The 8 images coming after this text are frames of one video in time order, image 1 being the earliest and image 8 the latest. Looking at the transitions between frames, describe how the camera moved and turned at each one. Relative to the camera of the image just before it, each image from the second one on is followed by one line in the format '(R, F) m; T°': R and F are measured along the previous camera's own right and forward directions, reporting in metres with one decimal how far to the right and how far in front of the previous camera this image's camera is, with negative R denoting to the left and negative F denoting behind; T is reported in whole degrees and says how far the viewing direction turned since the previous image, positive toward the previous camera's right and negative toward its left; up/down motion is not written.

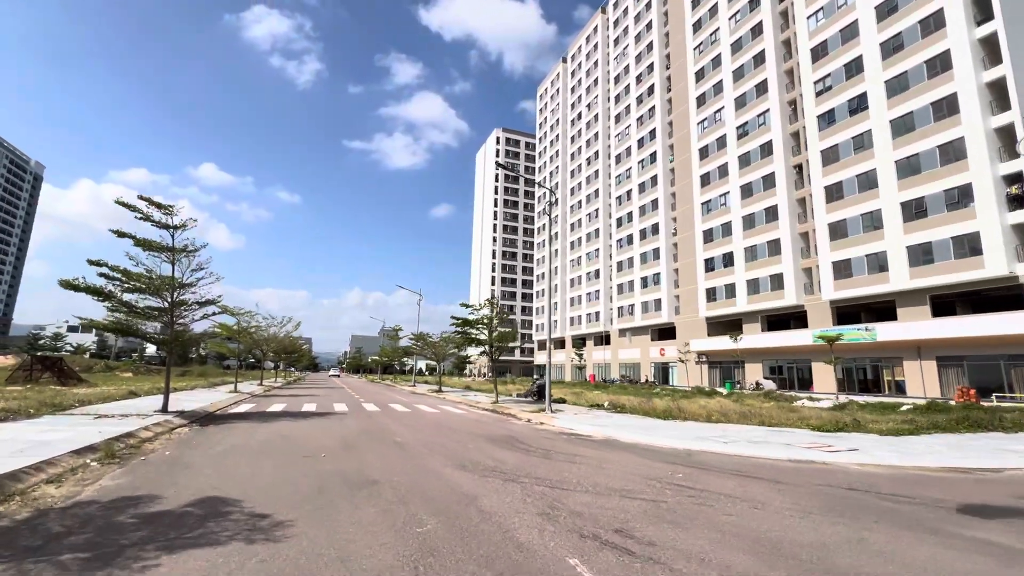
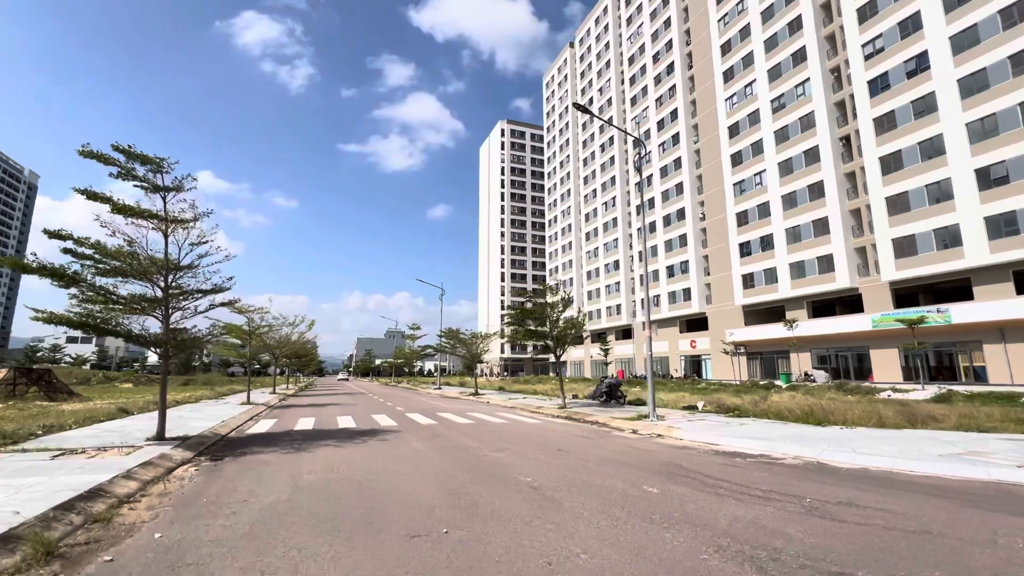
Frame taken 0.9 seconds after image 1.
(-2.1, +3.1) m; 0°
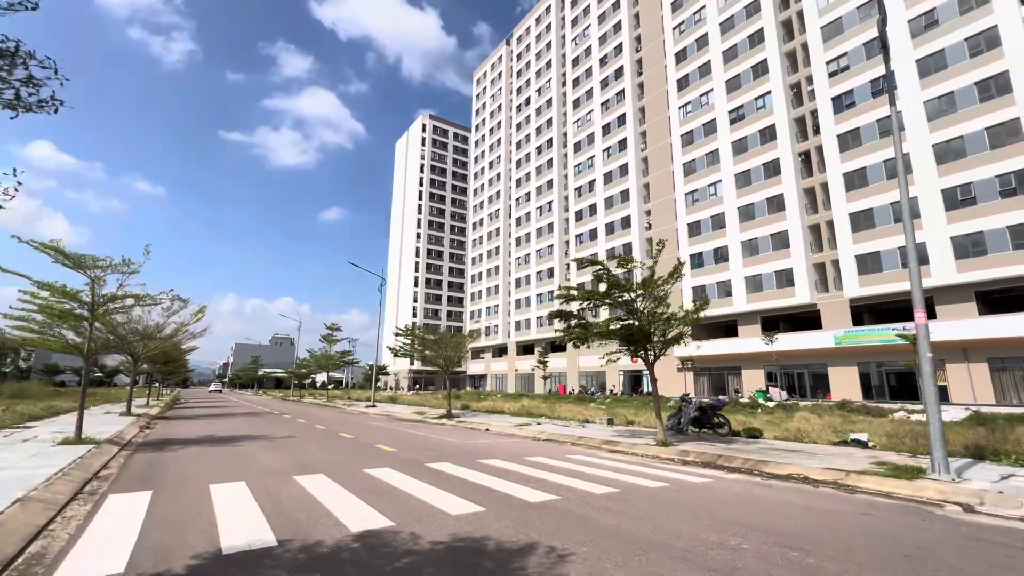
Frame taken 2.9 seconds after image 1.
(-3.5, +6.4) m; +12°
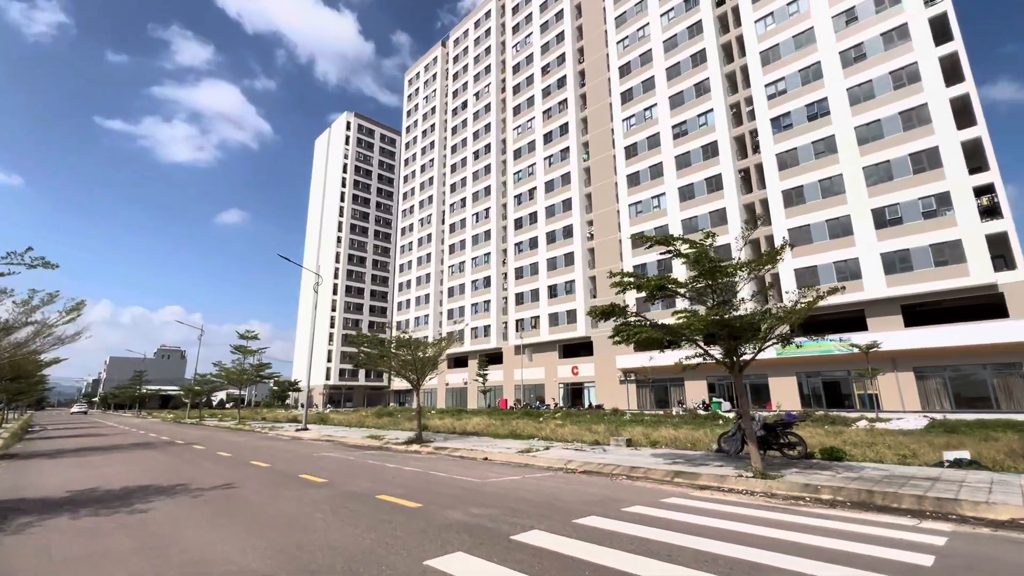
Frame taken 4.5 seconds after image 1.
(-2.1, +2.8) m; +10°
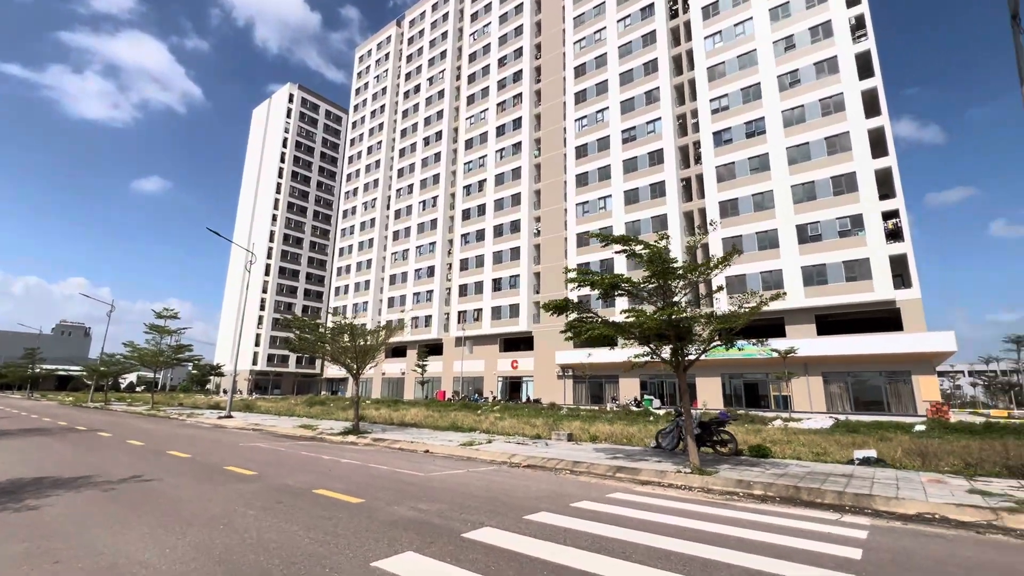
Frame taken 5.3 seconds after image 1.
(-0.2, +0.2) m; +7°
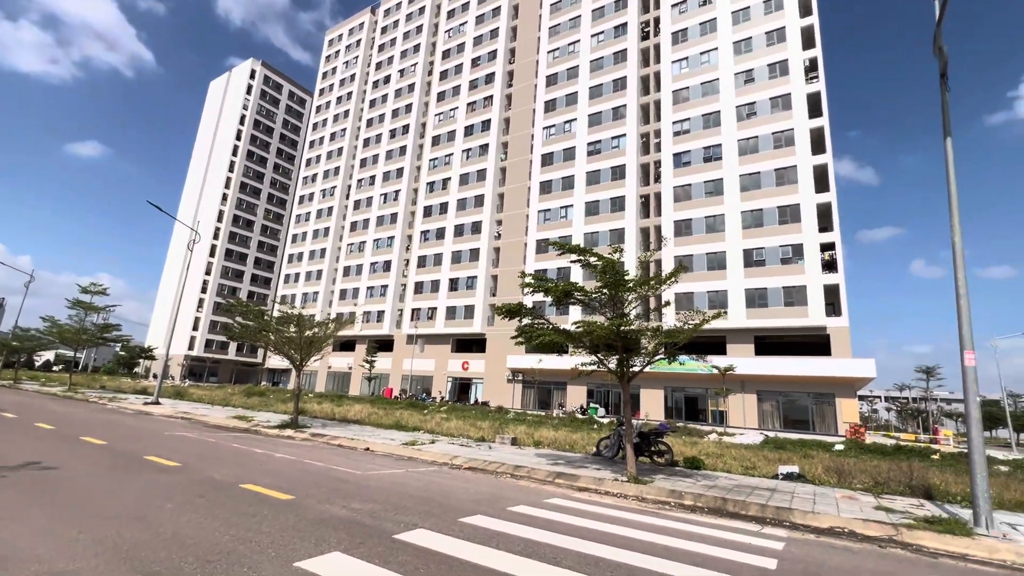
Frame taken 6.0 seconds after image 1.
(0.0, 0.0) m; +5°
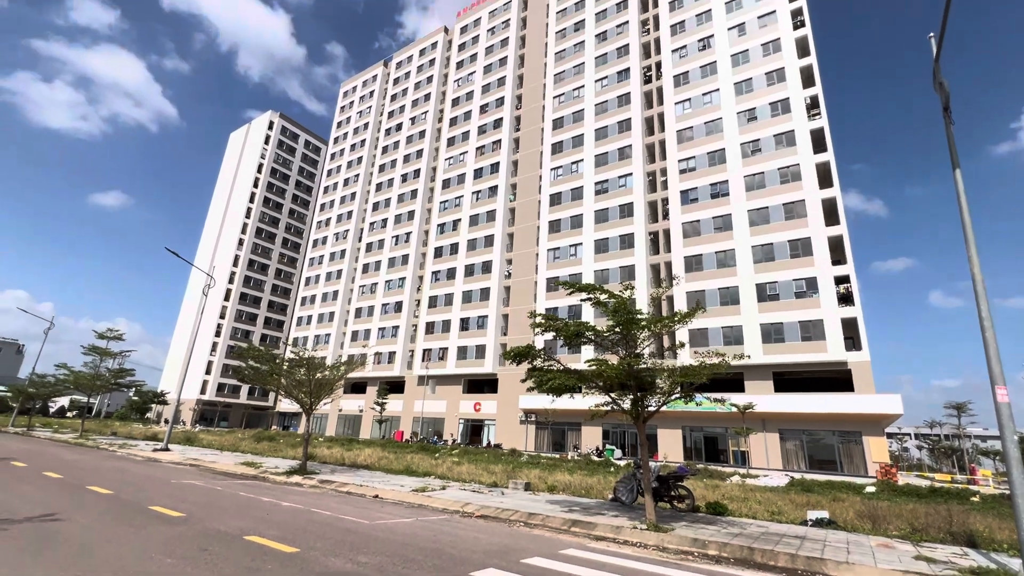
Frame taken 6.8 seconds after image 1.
(0.0, 0.0) m; -1°
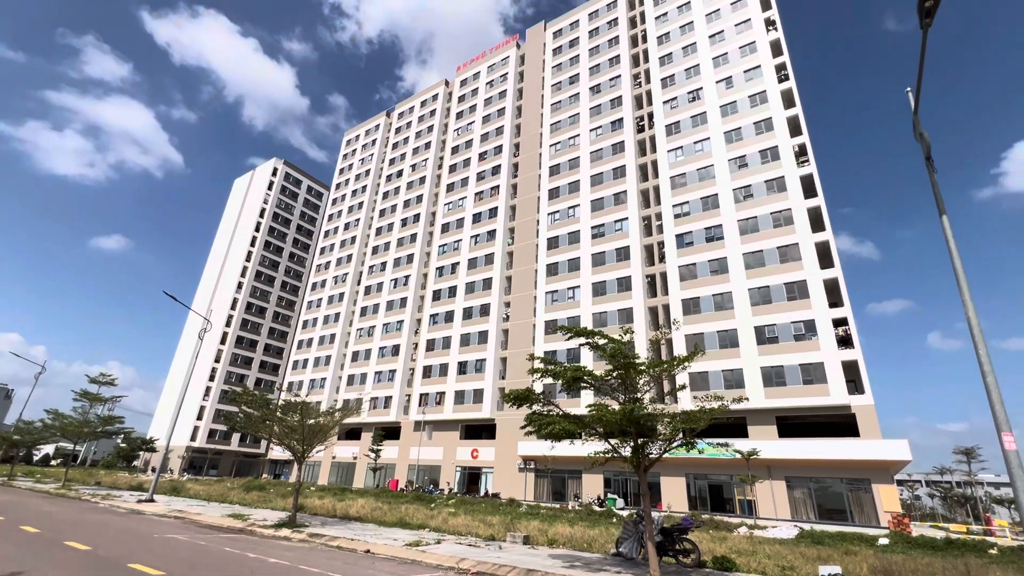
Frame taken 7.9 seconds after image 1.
(0.0, 0.0) m; 0°
